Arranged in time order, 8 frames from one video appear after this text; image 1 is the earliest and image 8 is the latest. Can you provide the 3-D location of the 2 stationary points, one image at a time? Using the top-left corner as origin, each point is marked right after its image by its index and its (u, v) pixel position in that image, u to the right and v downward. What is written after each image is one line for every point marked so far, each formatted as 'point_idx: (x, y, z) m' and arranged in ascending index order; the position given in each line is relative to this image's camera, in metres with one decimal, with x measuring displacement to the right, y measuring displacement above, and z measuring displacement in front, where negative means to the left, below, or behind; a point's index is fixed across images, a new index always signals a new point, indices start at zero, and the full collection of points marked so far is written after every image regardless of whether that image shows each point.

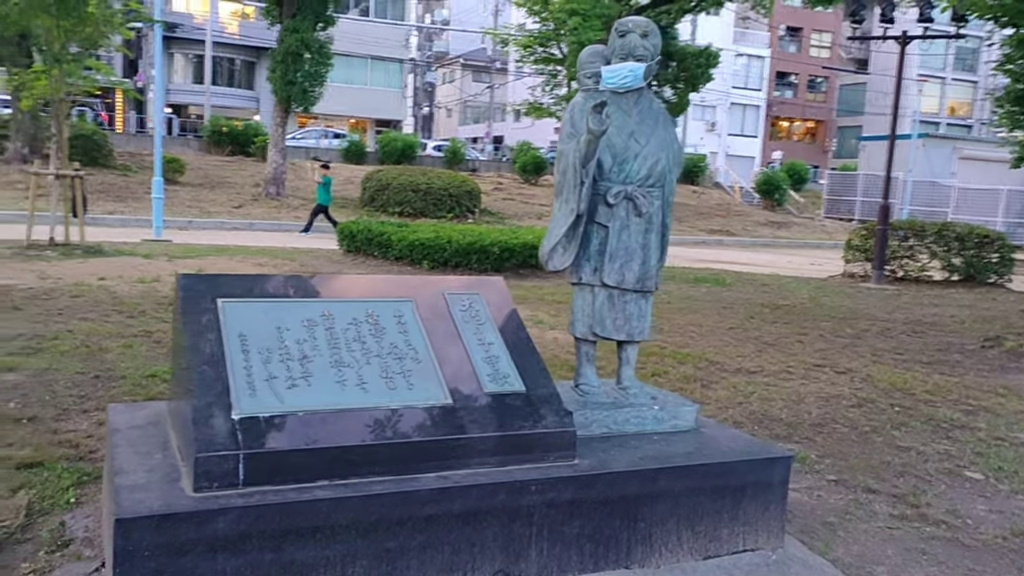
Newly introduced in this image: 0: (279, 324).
0: (-0.9, -0.1, +3.2) m
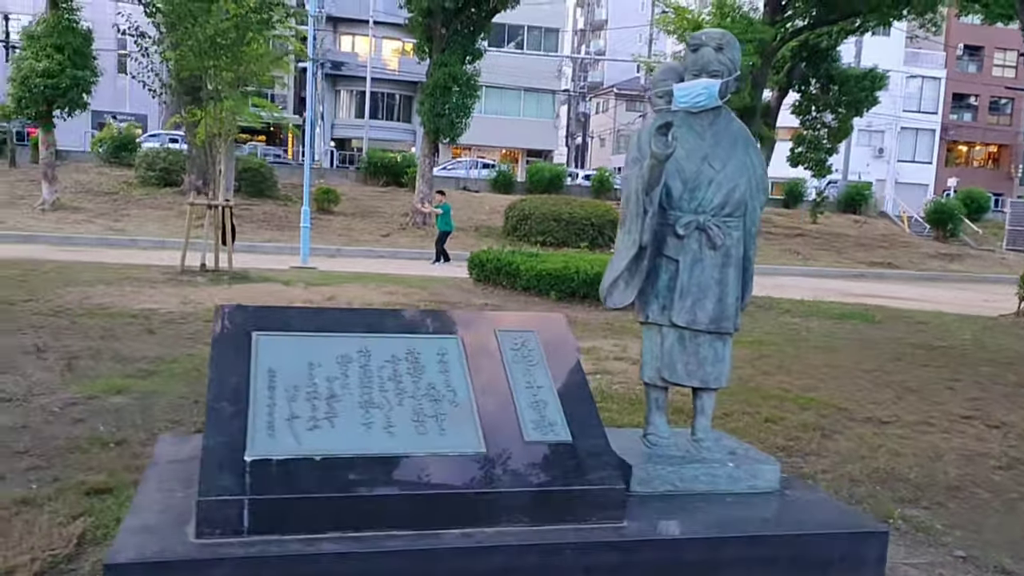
0: (-0.7, -0.3, +3.1) m
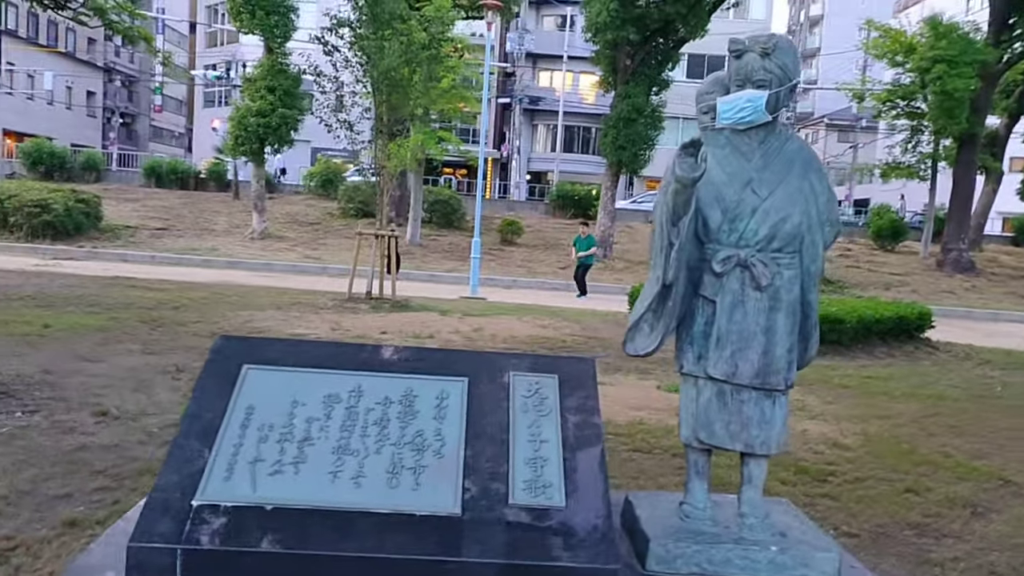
0: (-0.7, -0.4, +2.9) m
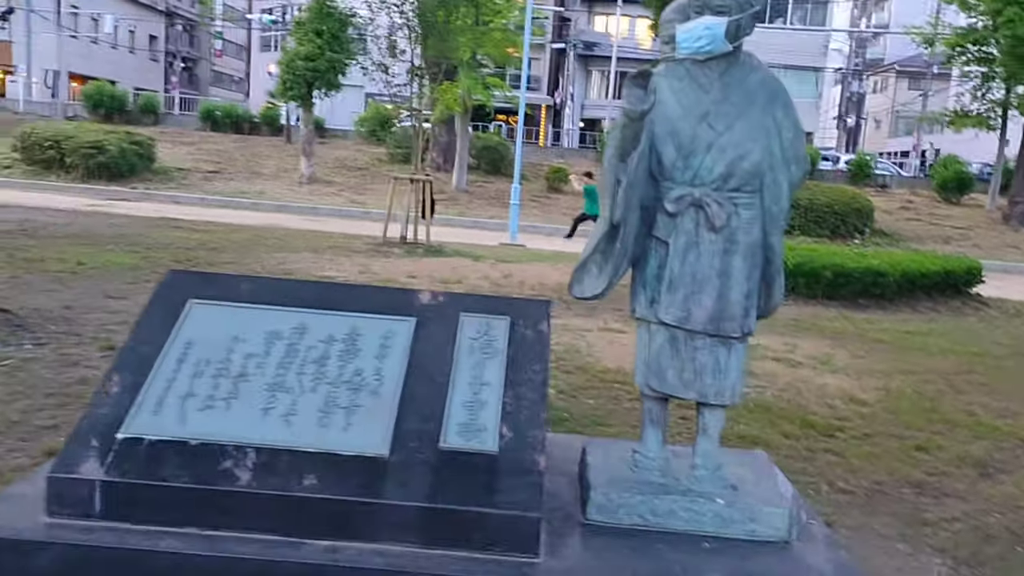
0: (-0.9, -0.2, +2.9) m
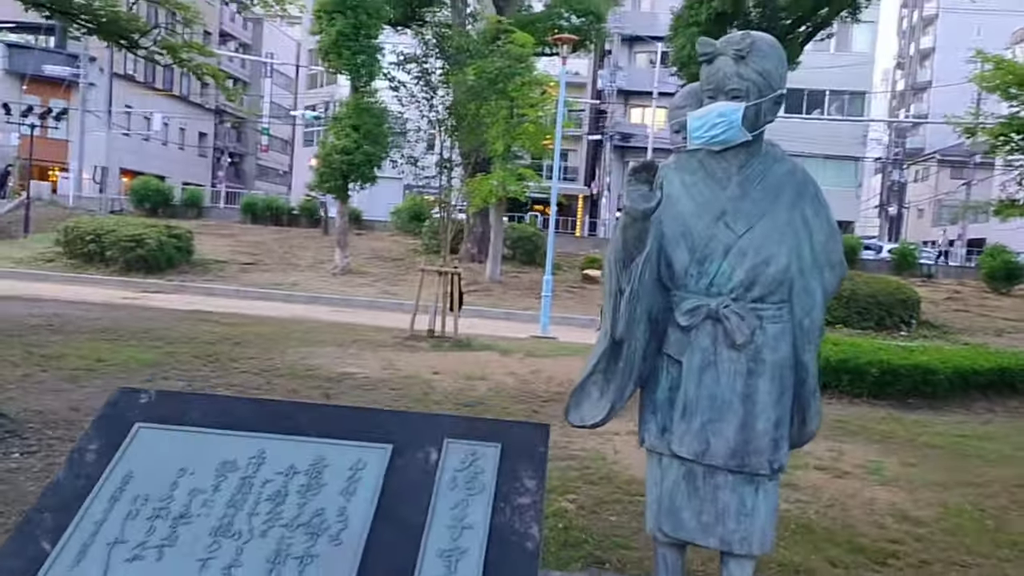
0: (-0.9, -0.5, +2.5) m
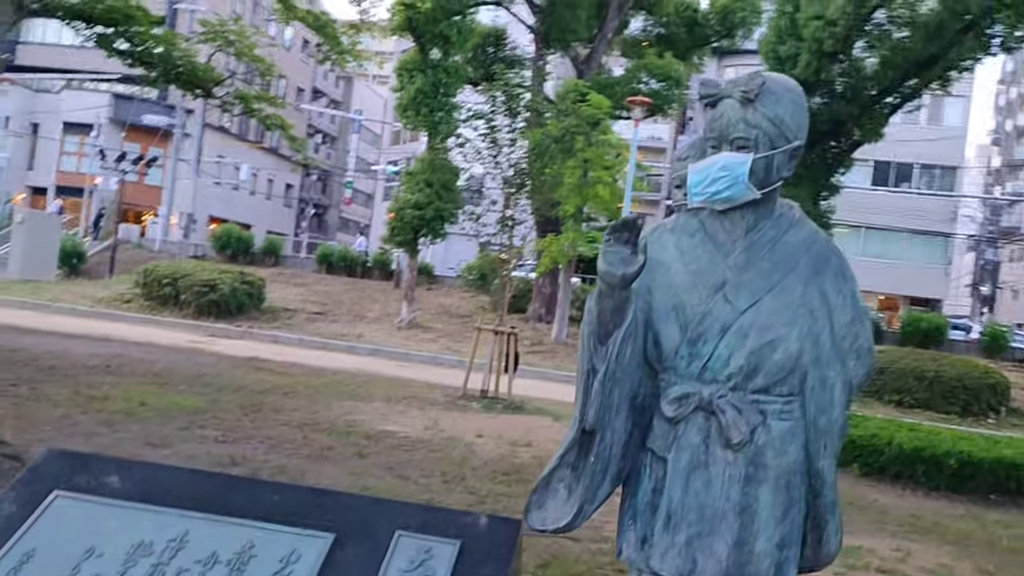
0: (-1.0, -0.6, +2.2) m
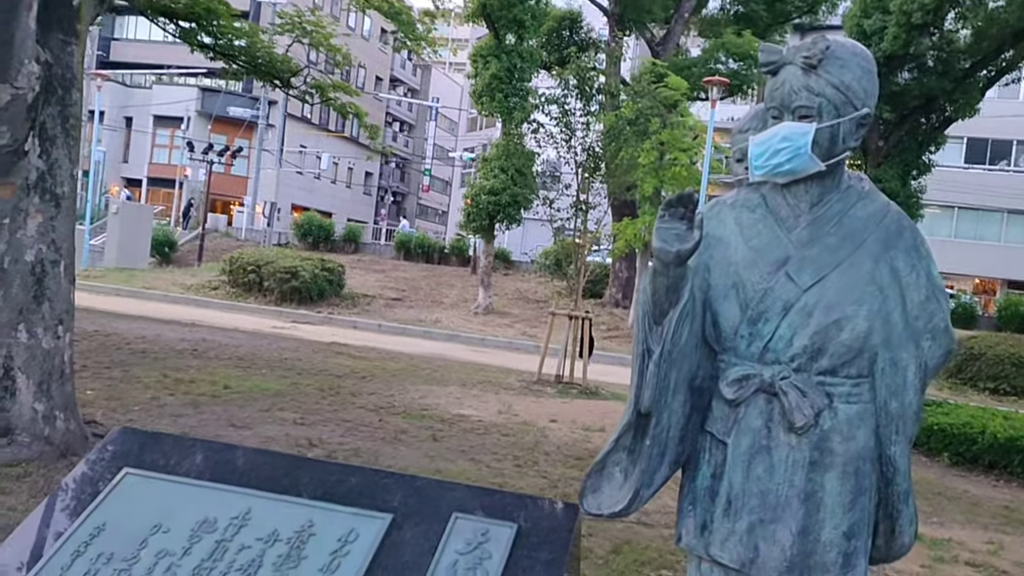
0: (-0.9, -0.6, +2.2) m
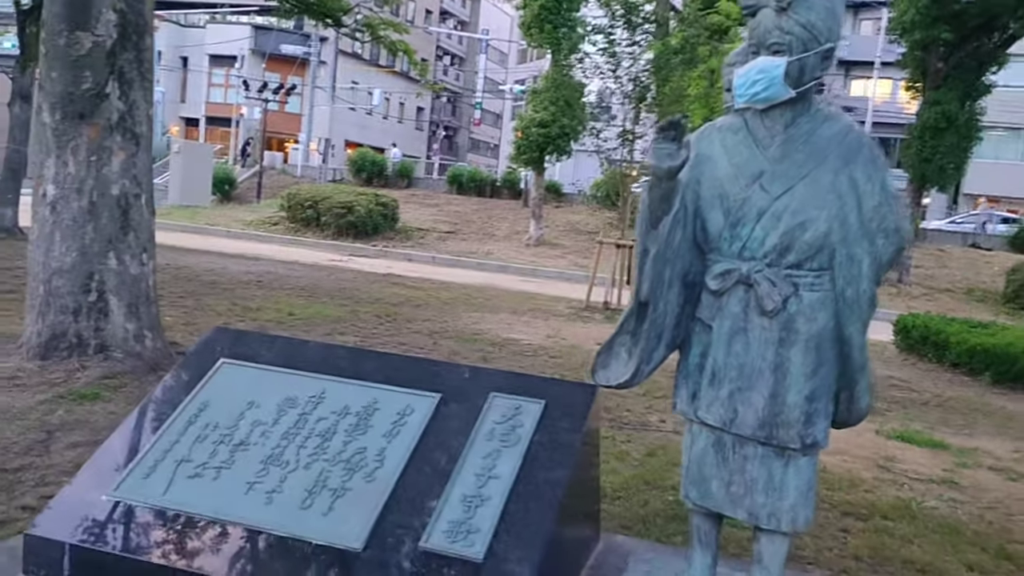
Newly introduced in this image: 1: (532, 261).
0: (-0.8, -0.3, +2.7) m
1: (+0.4, +0.6, +20.4) m
